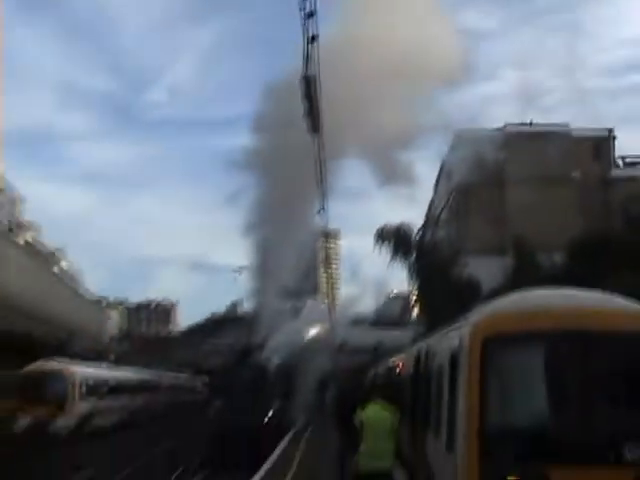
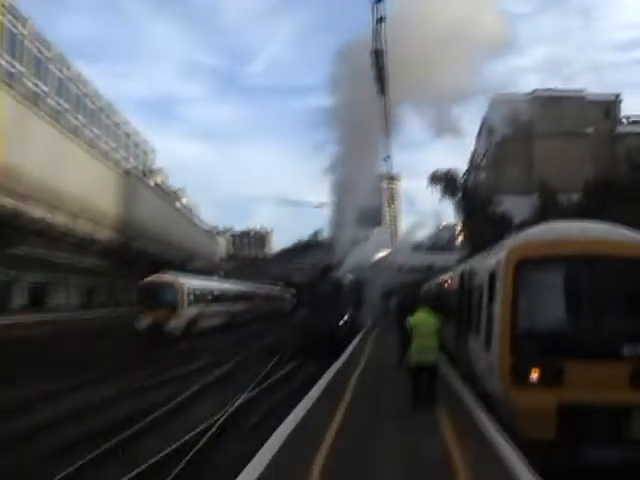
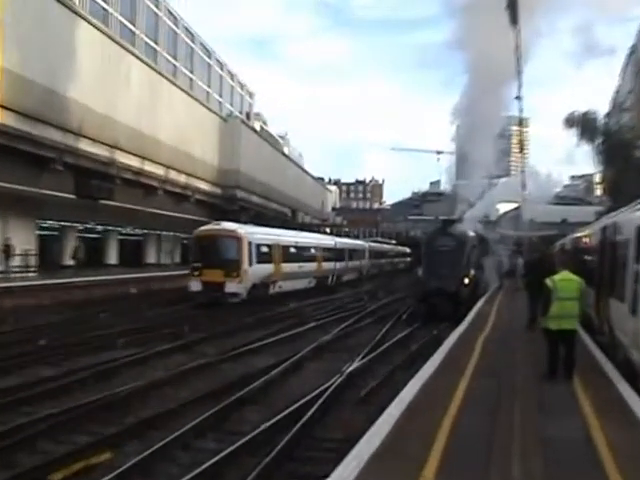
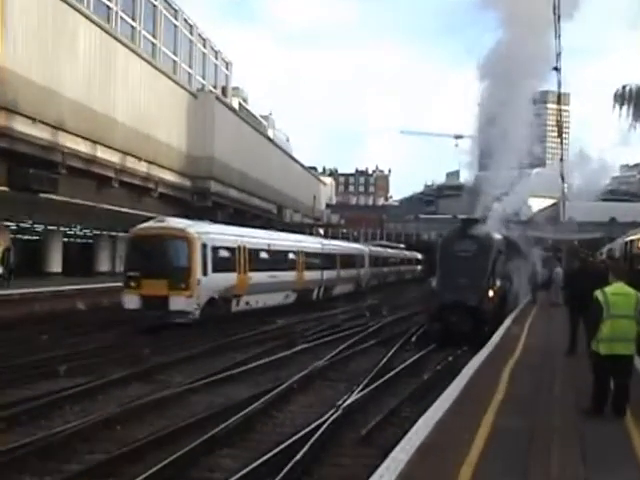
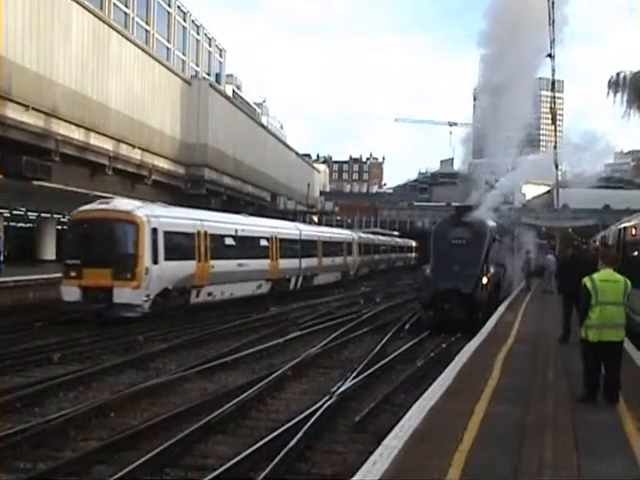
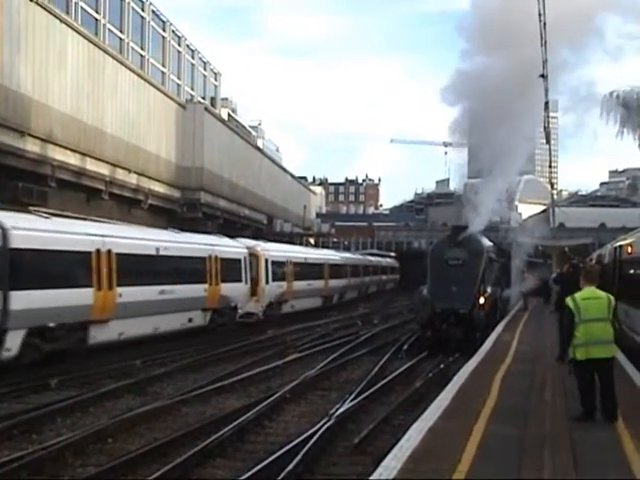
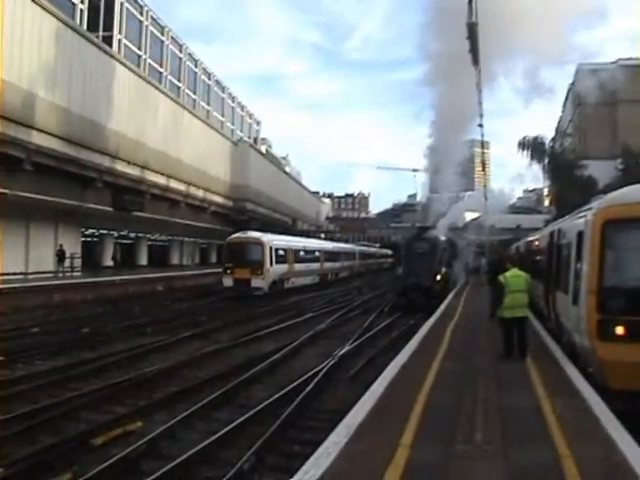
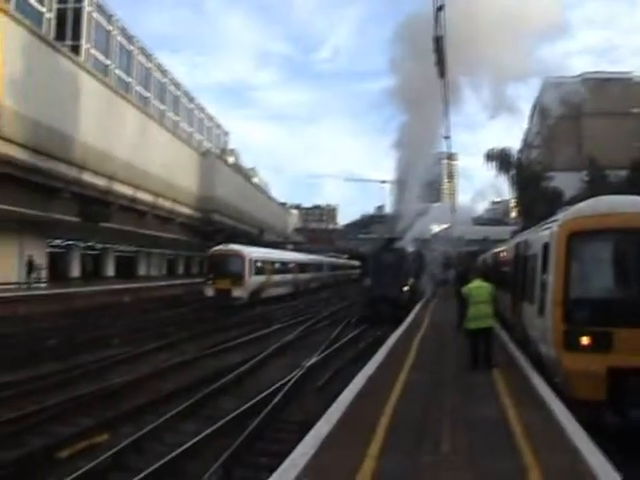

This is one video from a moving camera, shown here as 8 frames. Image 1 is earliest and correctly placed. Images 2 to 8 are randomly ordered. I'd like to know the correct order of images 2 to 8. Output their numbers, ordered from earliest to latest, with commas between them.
2, 8, 7, 3, 4, 5, 6
